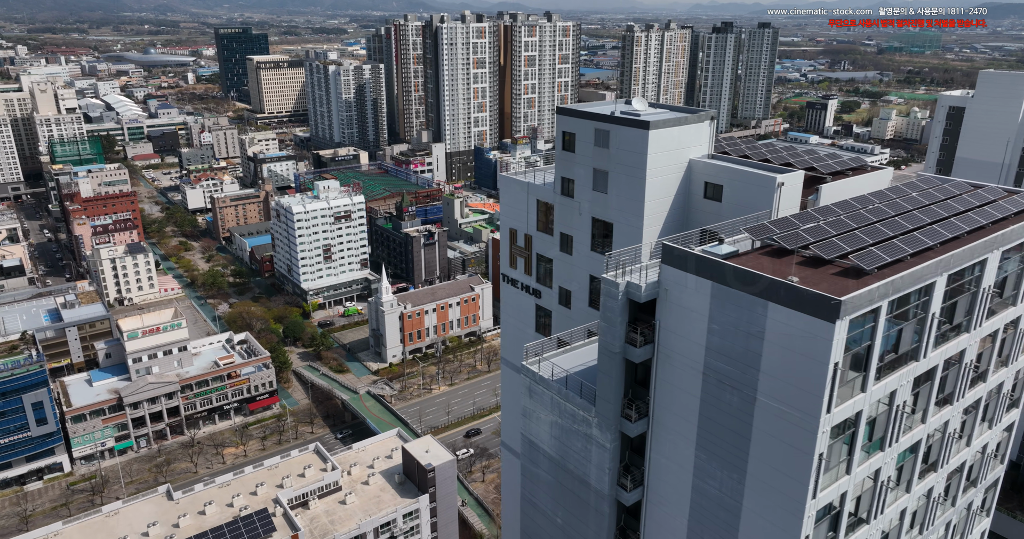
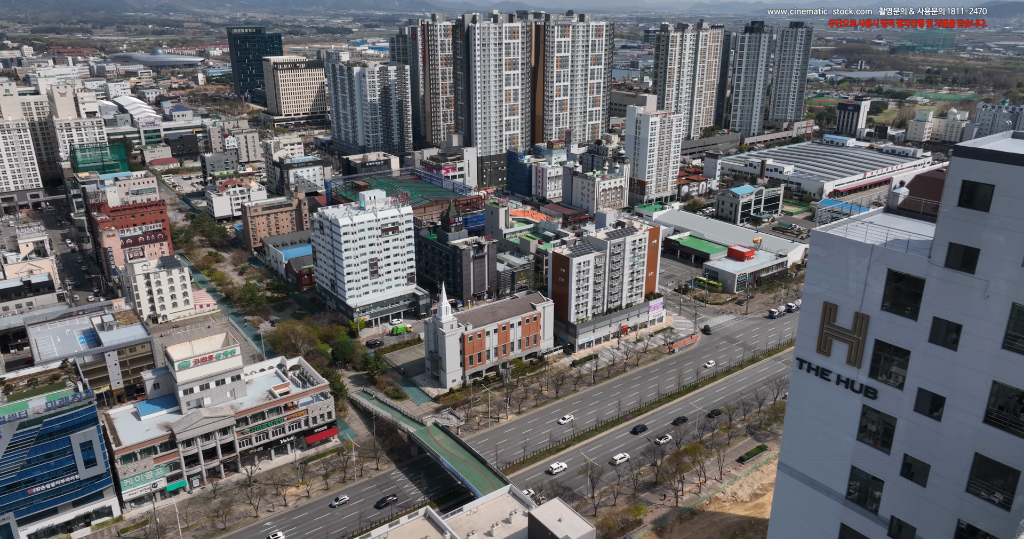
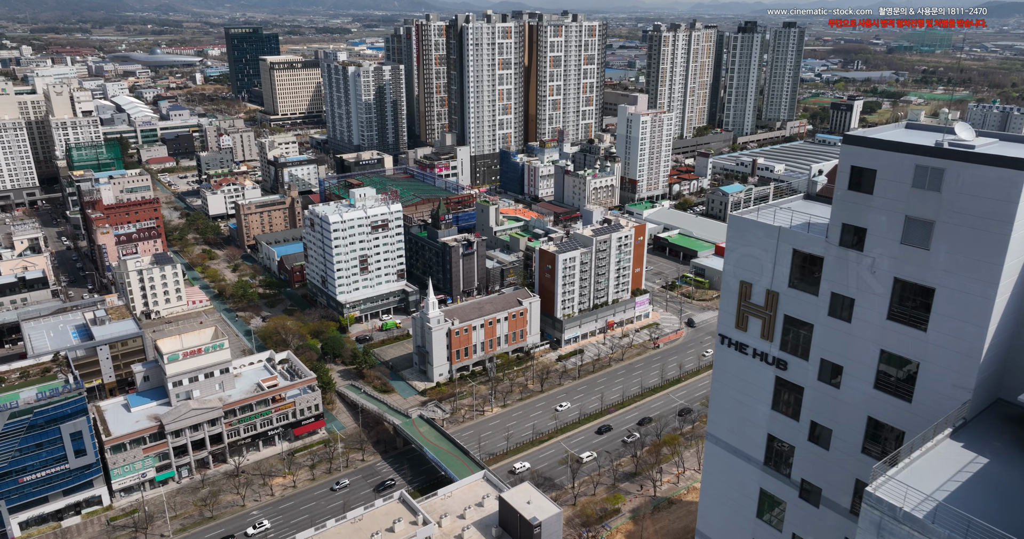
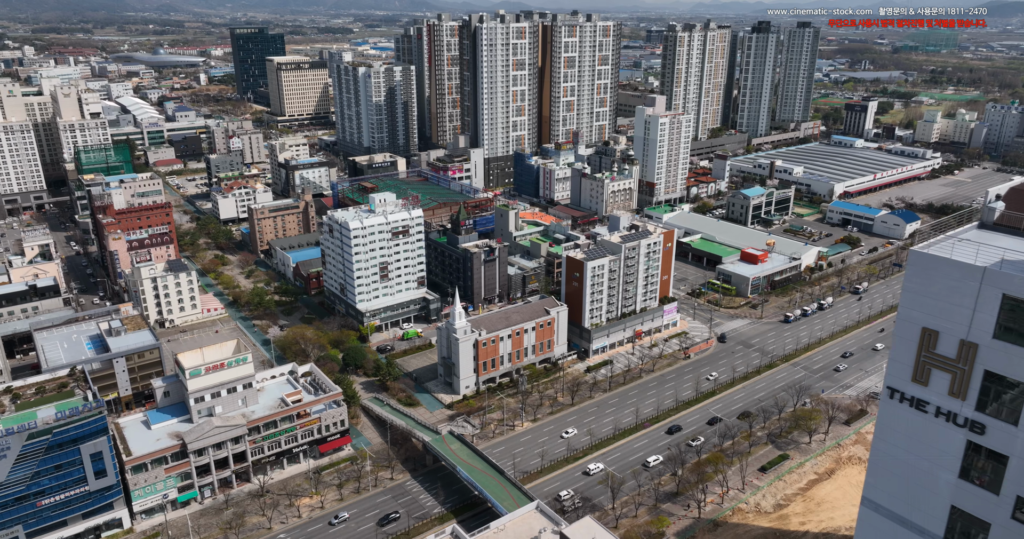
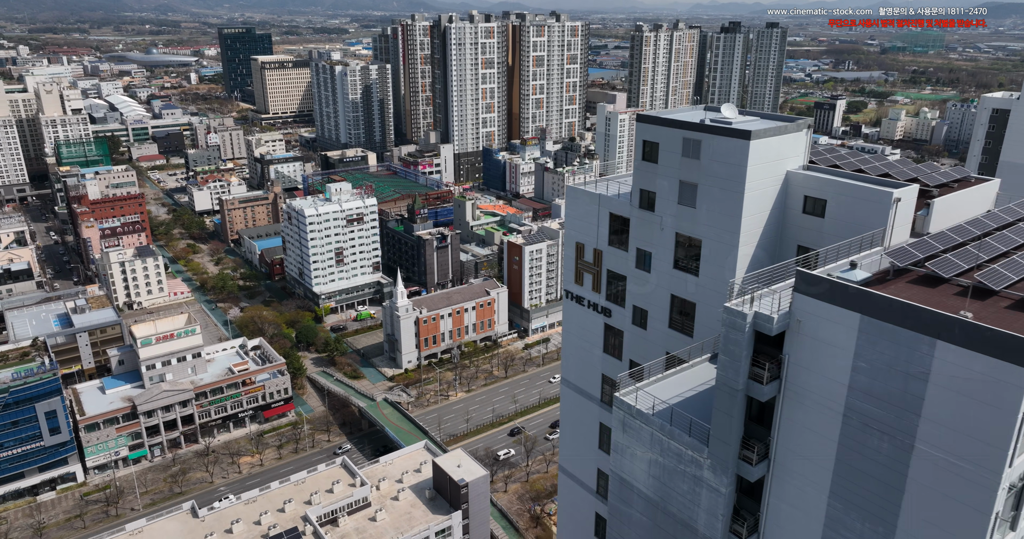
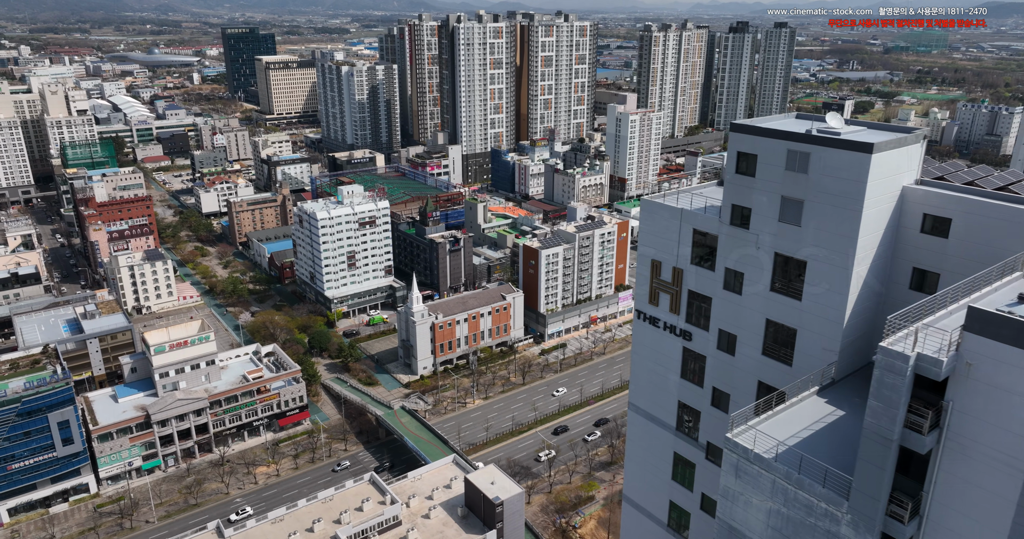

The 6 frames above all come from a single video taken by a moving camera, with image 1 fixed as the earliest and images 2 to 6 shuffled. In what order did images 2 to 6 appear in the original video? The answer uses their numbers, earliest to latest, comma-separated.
5, 6, 3, 2, 4
